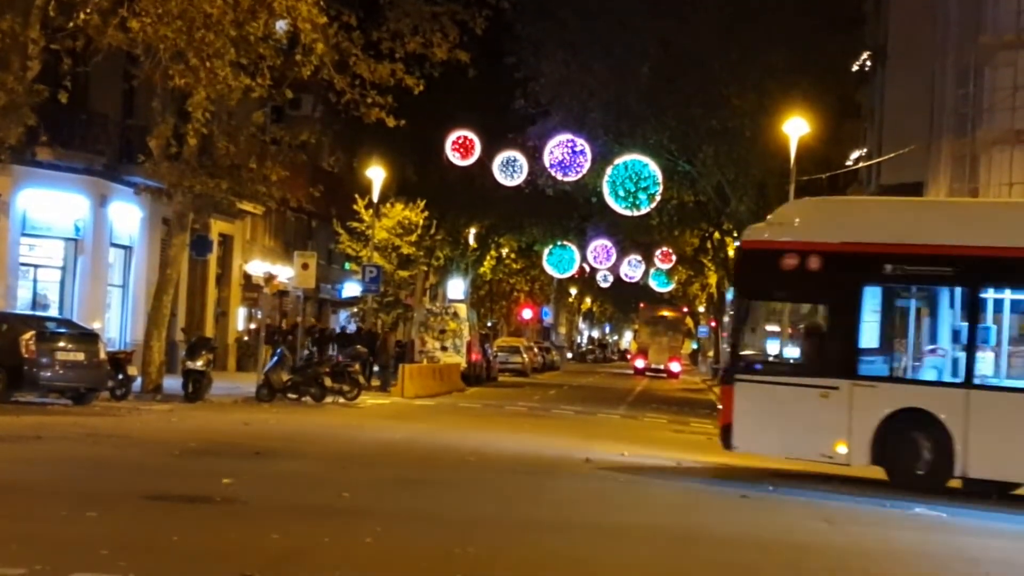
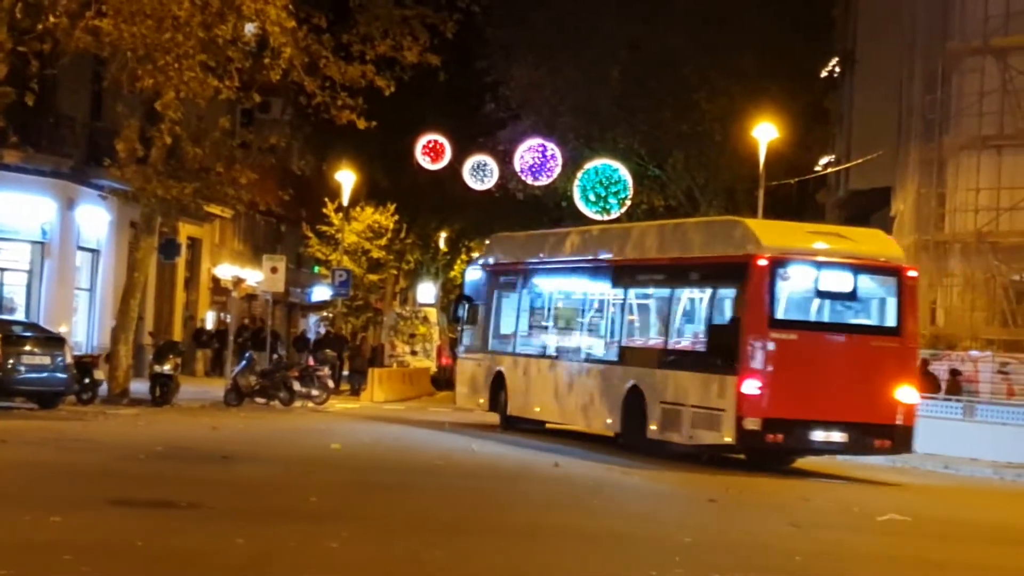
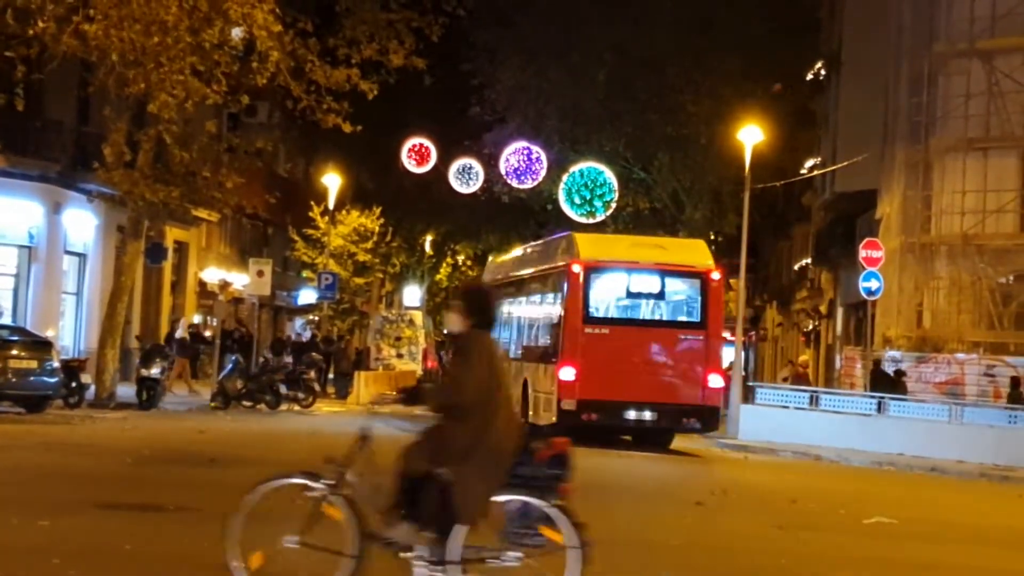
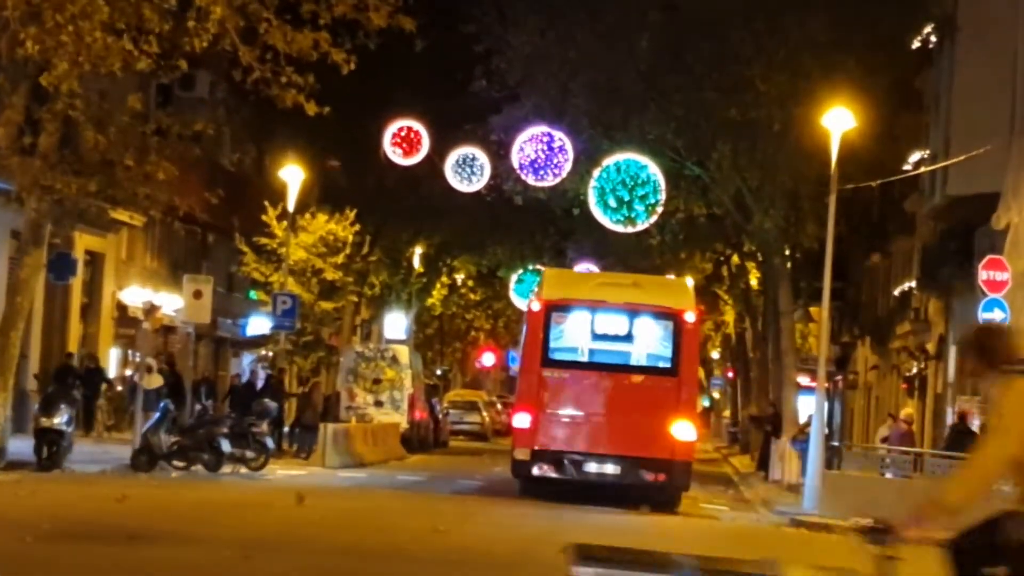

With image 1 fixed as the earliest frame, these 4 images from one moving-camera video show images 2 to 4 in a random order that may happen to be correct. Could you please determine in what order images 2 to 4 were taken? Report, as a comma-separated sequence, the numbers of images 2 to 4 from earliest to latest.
2, 3, 4
